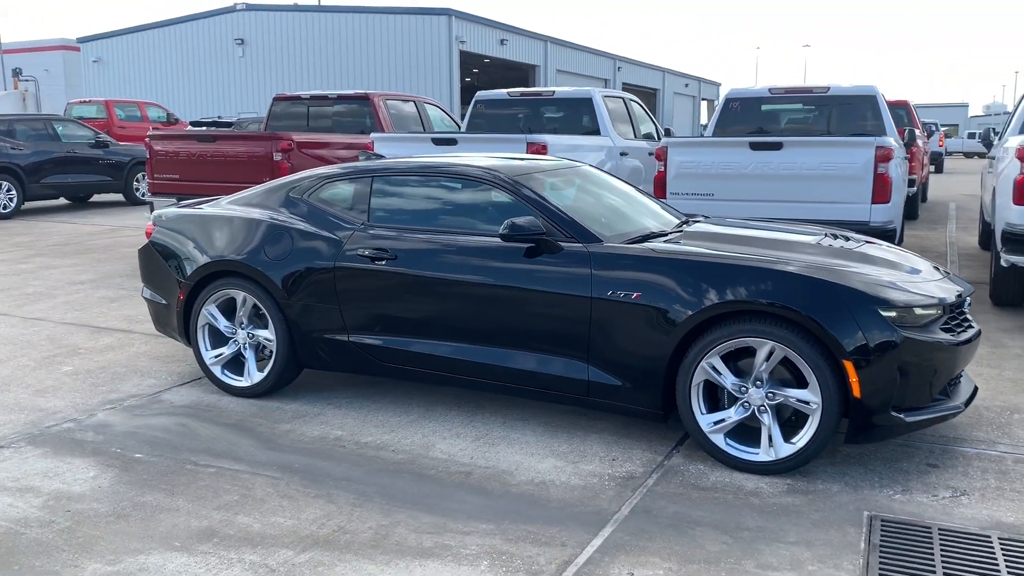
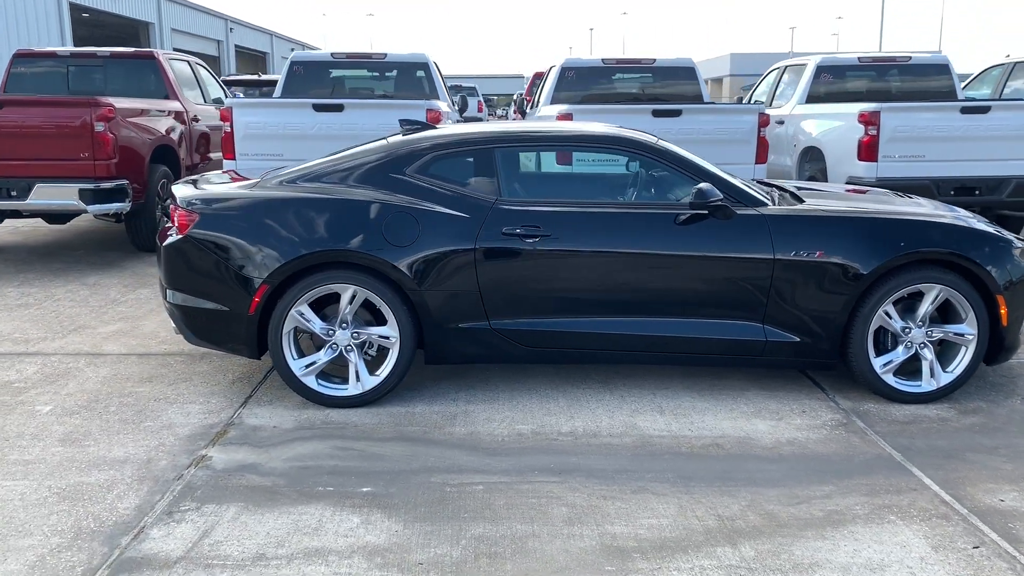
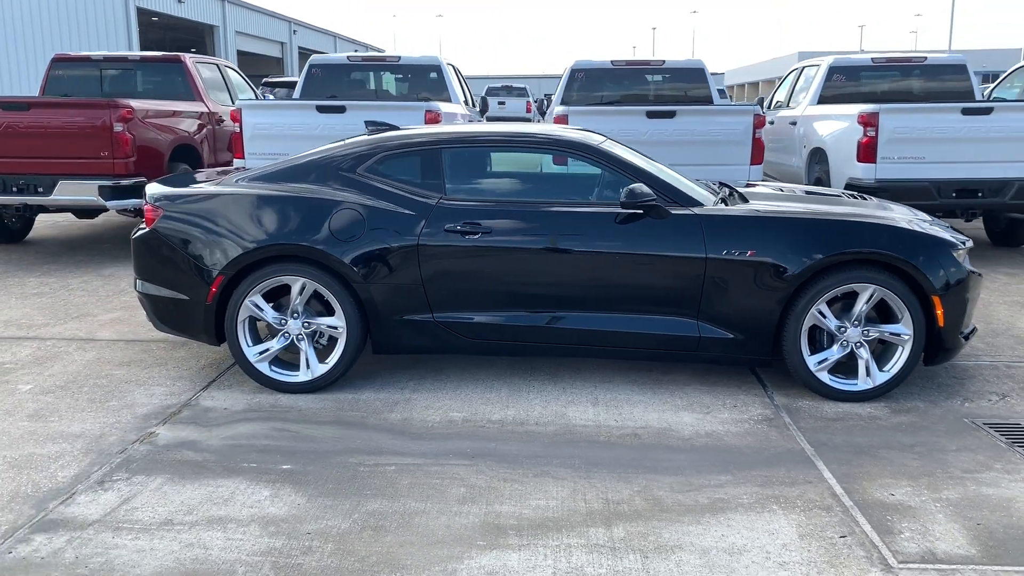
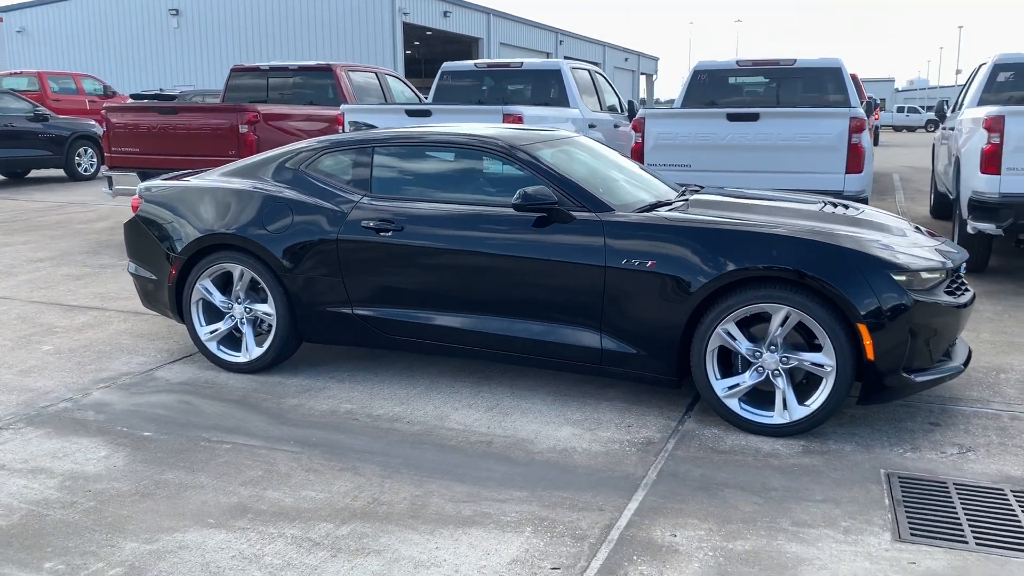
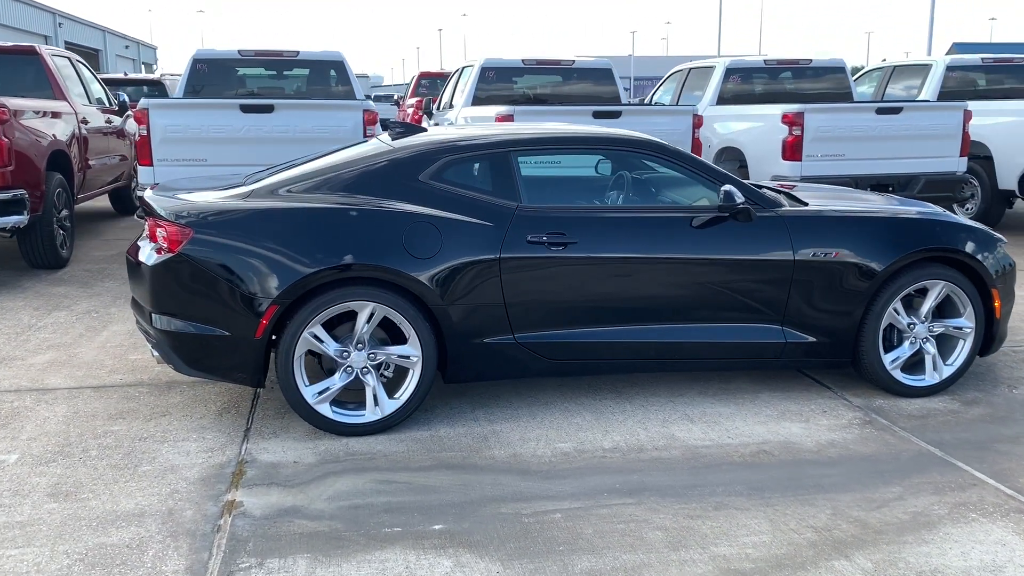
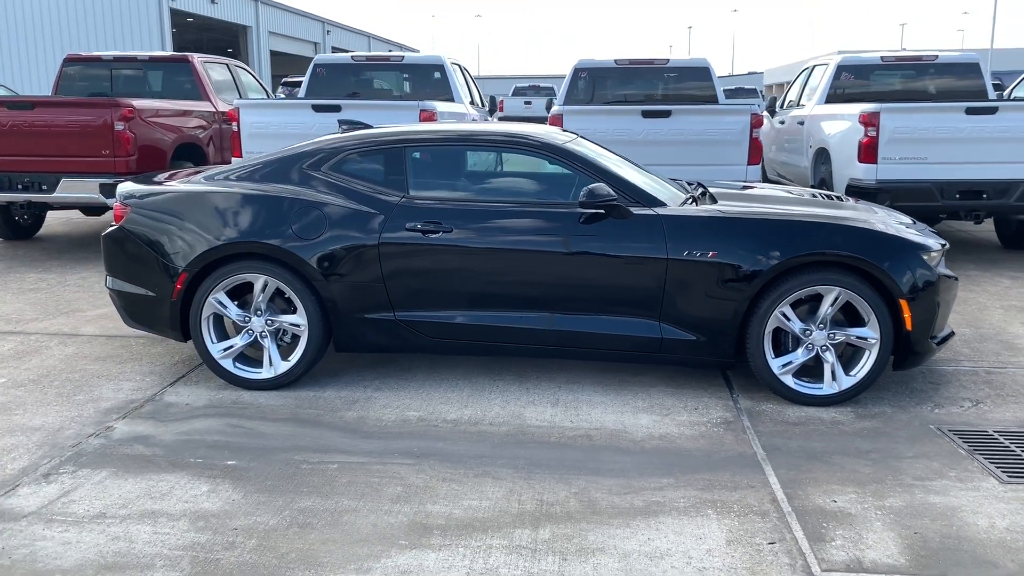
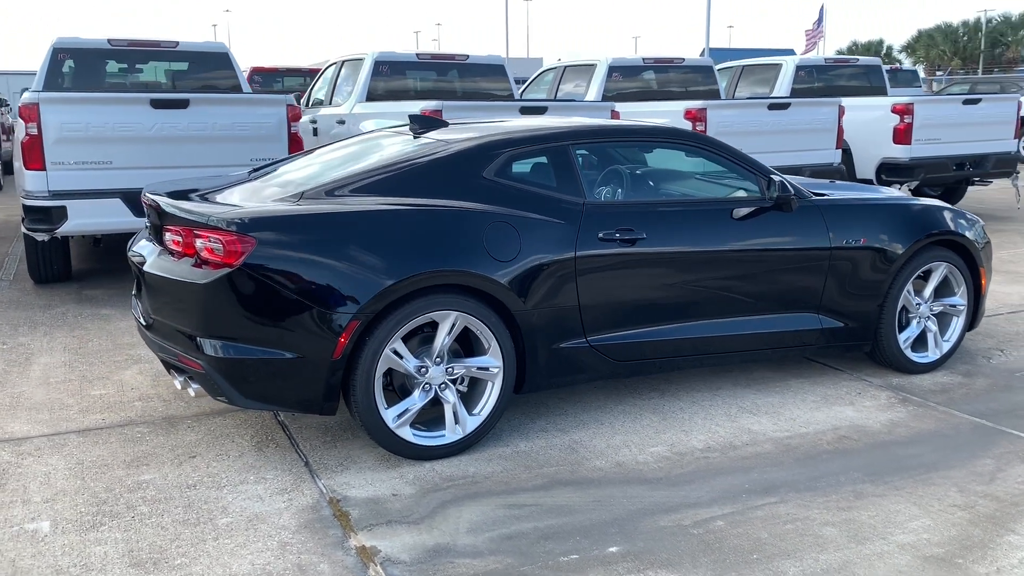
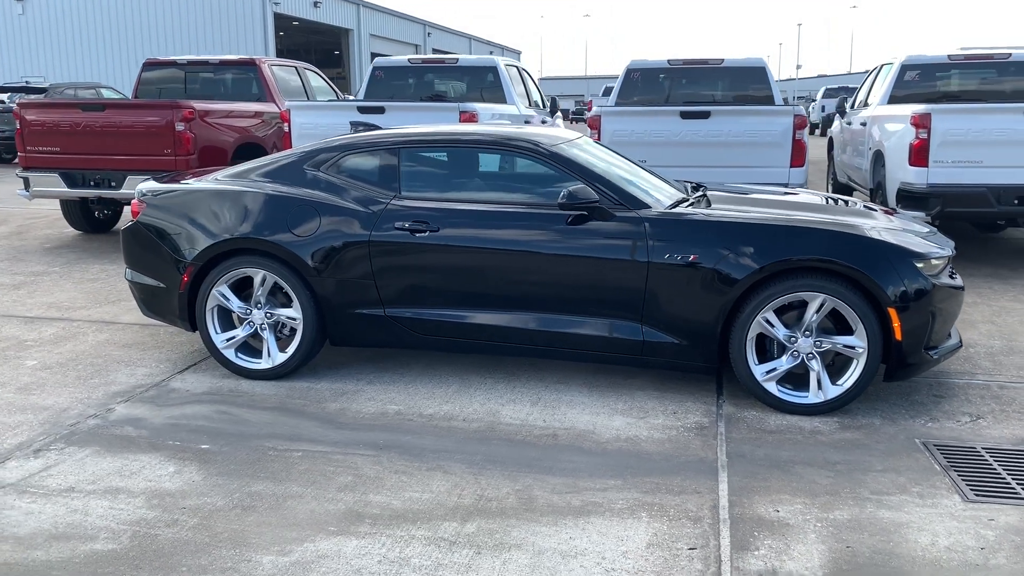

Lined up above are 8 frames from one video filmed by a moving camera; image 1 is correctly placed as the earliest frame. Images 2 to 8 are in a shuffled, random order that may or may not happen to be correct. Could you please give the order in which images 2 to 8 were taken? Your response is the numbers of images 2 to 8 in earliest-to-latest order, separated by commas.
4, 8, 6, 3, 2, 5, 7
